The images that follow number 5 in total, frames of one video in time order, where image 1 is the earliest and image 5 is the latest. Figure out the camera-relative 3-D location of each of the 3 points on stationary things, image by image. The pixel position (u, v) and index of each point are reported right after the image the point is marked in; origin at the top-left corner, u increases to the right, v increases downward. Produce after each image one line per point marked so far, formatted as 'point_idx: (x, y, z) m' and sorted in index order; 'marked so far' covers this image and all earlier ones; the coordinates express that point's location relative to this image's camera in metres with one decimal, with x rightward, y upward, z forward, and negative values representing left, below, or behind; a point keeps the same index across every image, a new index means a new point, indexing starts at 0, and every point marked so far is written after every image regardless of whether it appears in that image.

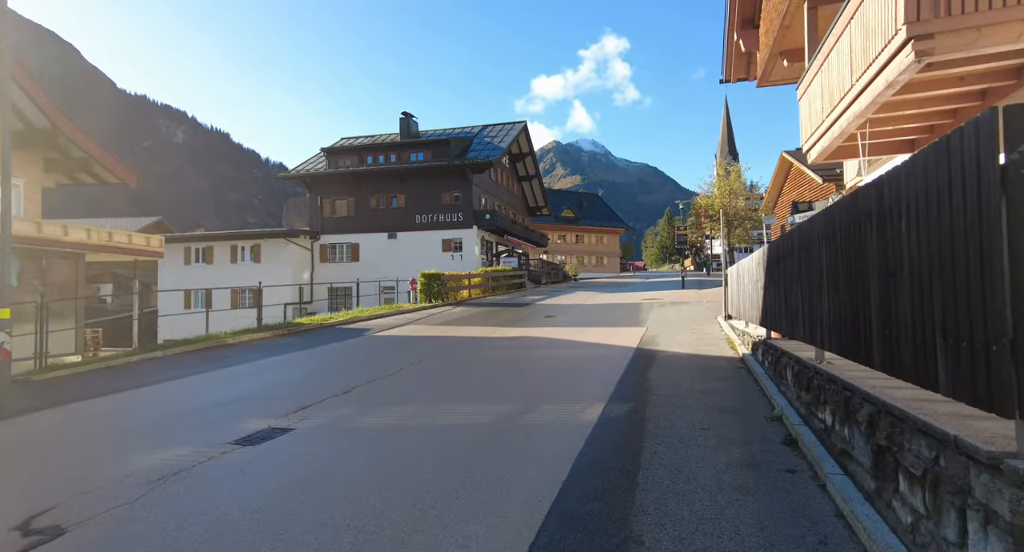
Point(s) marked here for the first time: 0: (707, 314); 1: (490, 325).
0: (+6.1, -1.2, +15.8) m
1: (-0.7, -1.5, +16.2) m
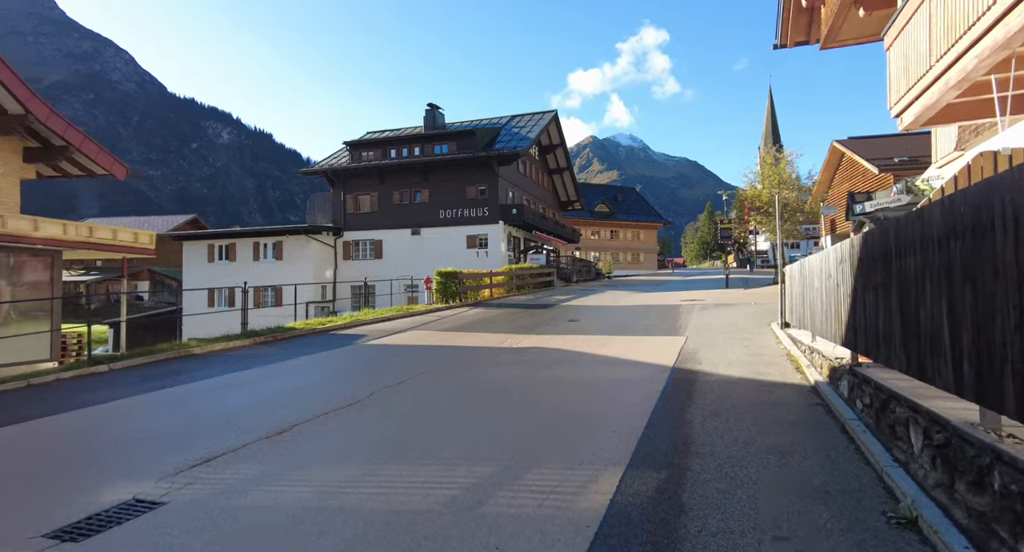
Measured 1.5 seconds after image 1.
0: (+6.5, -1.2, +13.4) m
1: (-0.2, -1.5, +14.2) m
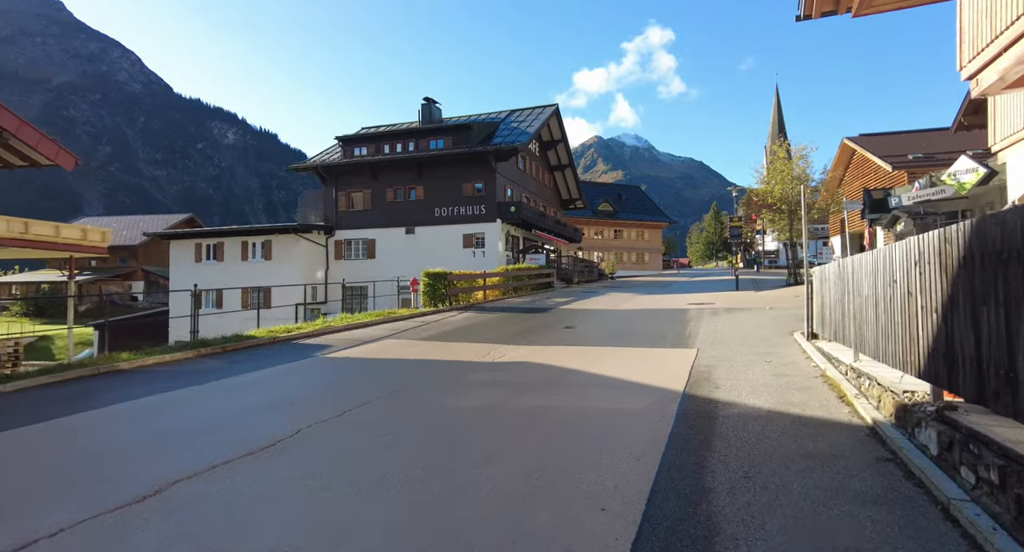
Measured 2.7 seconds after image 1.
0: (+6.2, -1.3, +11.8) m
1: (-0.5, -1.5, +12.7) m
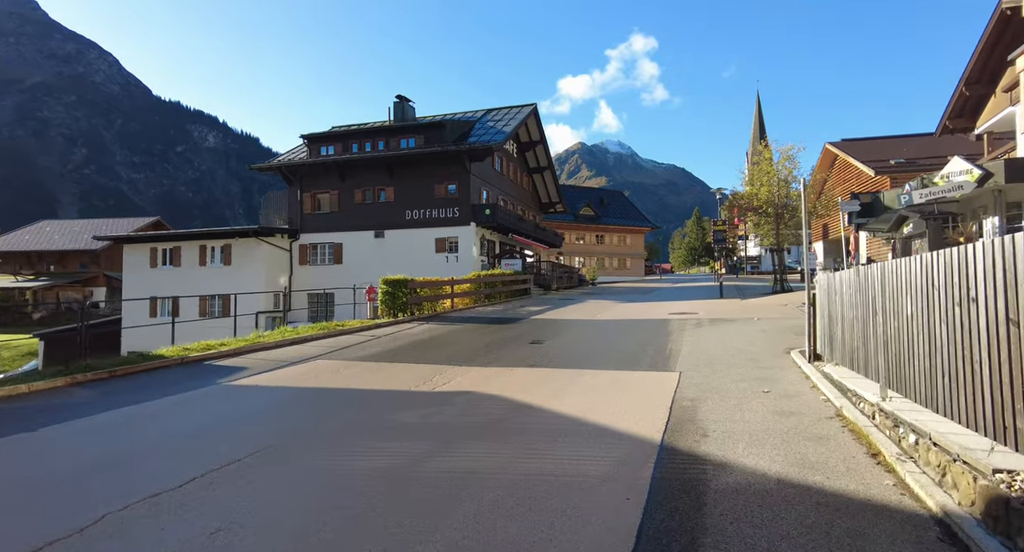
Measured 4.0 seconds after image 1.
0: (+5.3, -1.4, +10.2) m
1: (-1.5, -1.7, +10.9) m
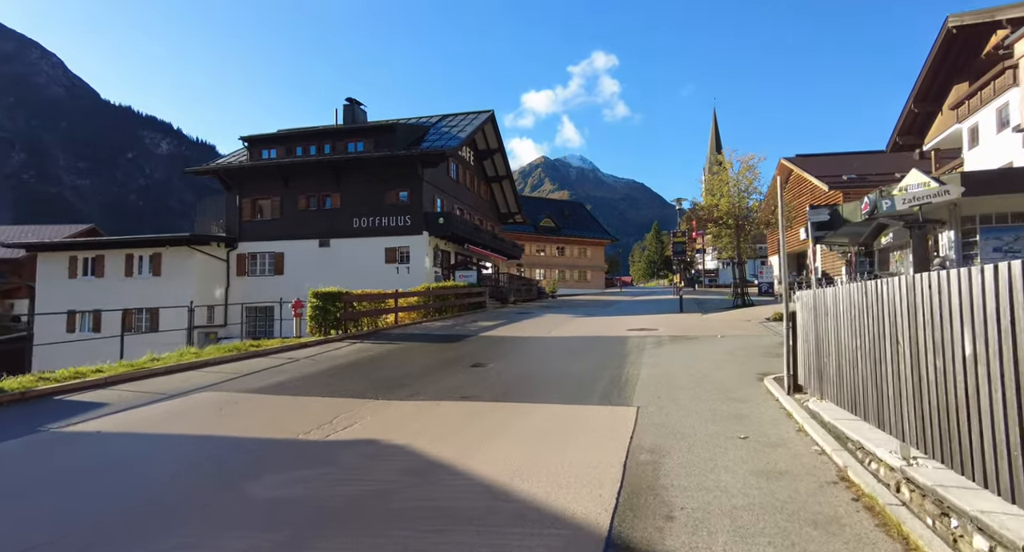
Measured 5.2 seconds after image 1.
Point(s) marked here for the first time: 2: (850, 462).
0: (+4.1, -1.7, +9.0) m
1: (-2.7, -2.0, +9.2) m
2: (+2.9, -1.6, +4.4) m
